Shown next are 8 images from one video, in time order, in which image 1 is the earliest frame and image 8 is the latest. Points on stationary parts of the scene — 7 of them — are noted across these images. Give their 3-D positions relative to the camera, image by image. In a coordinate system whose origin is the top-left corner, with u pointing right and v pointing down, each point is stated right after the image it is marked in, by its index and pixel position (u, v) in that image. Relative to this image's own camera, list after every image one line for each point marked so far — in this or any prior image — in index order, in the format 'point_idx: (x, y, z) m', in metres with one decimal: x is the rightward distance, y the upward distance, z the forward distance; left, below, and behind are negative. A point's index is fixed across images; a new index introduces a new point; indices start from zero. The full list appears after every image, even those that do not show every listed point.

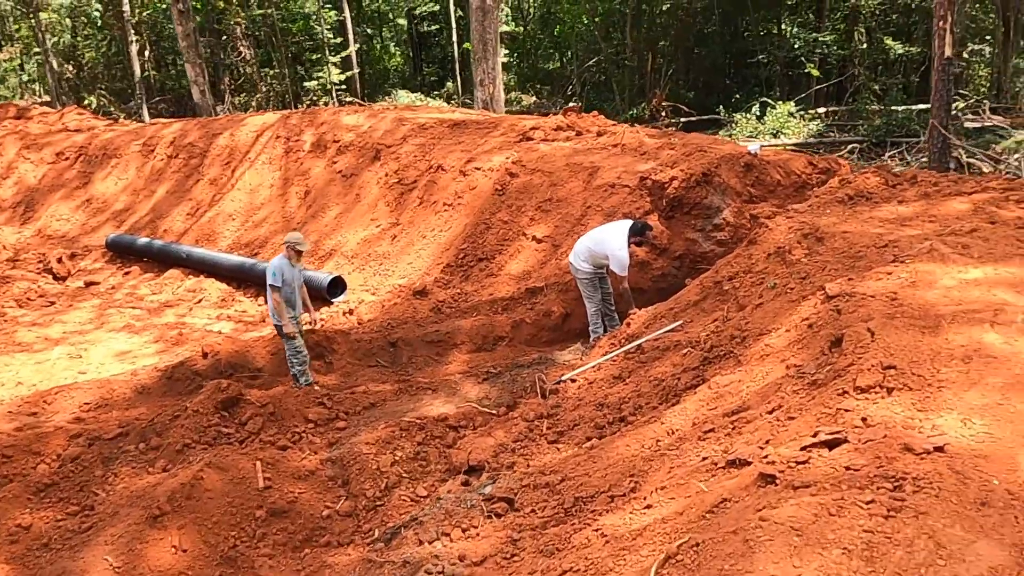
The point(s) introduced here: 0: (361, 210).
0: (-2.4, +1.2, +12.1) m
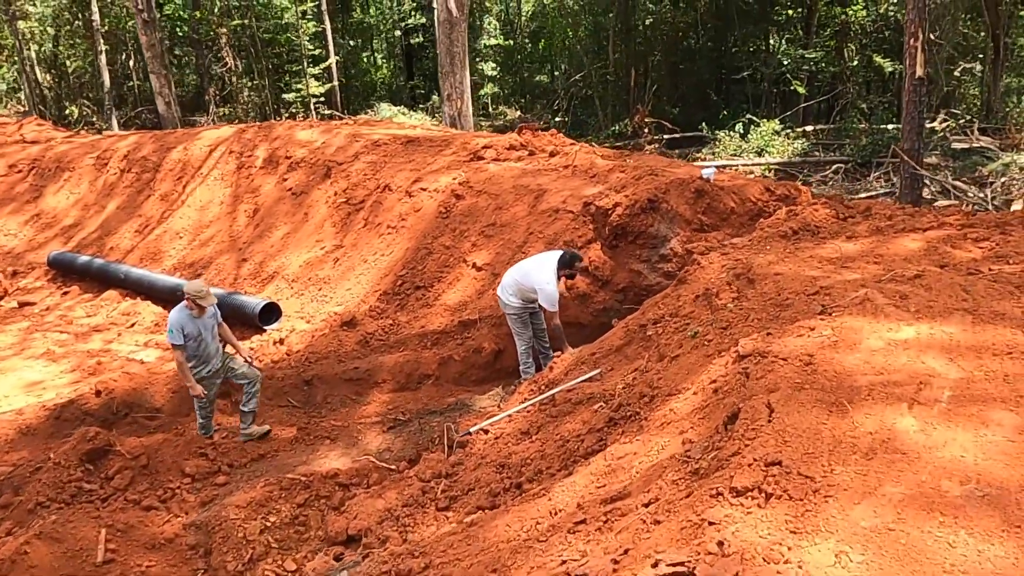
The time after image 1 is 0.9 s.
0: (-3.1, +0.9, +11.5) m
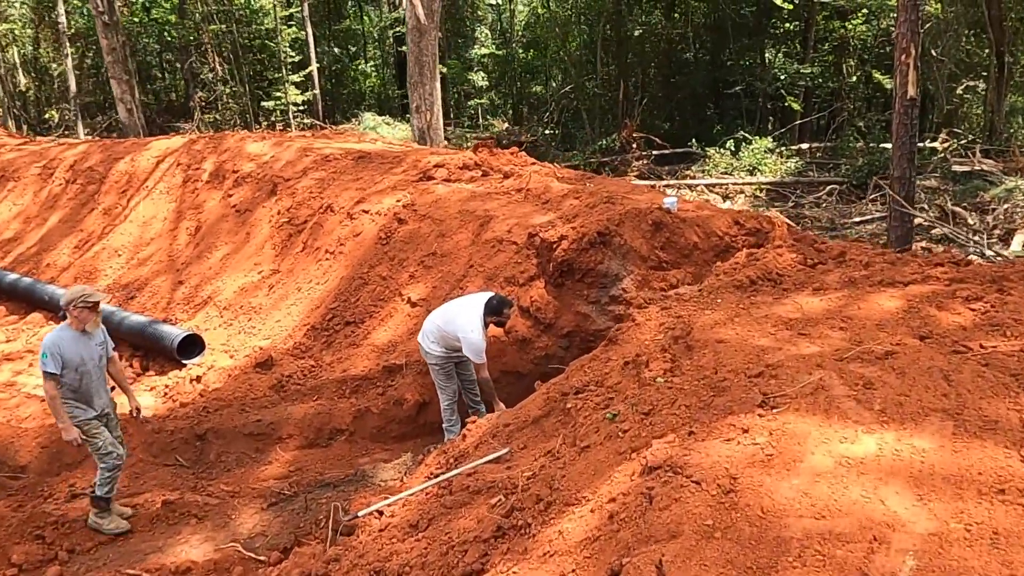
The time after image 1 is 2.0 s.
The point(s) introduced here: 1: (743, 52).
0: (-3.7, +0.5, +10.6) m
1: (+6.1, +6.2, +19.9) m
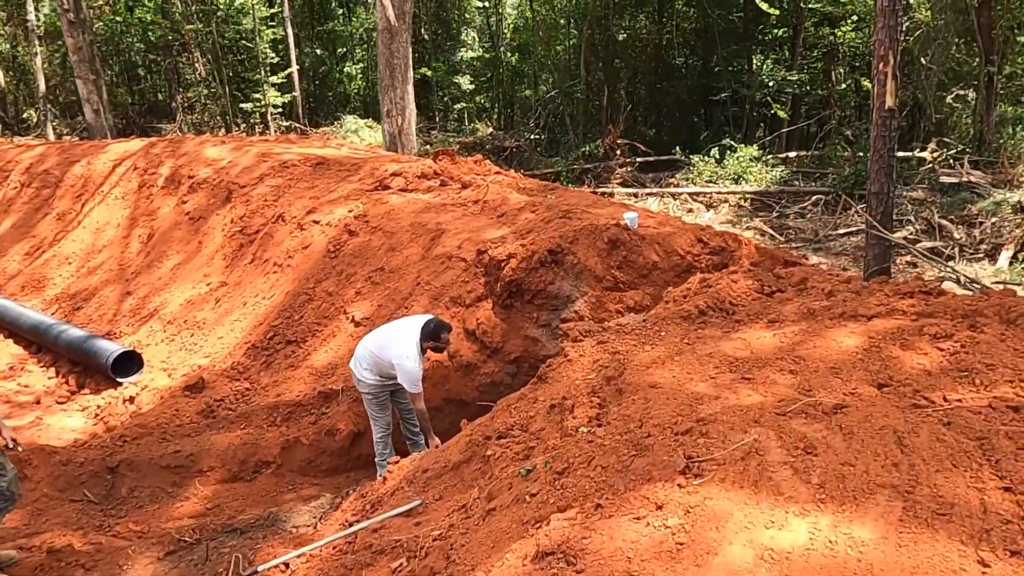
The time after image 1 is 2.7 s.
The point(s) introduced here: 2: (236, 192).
0: (-4.2, +0.3, +10.1) m
1: (+5.6, +5.9, +19.5) m
2: (-3.8, +1.3, +10.6) m
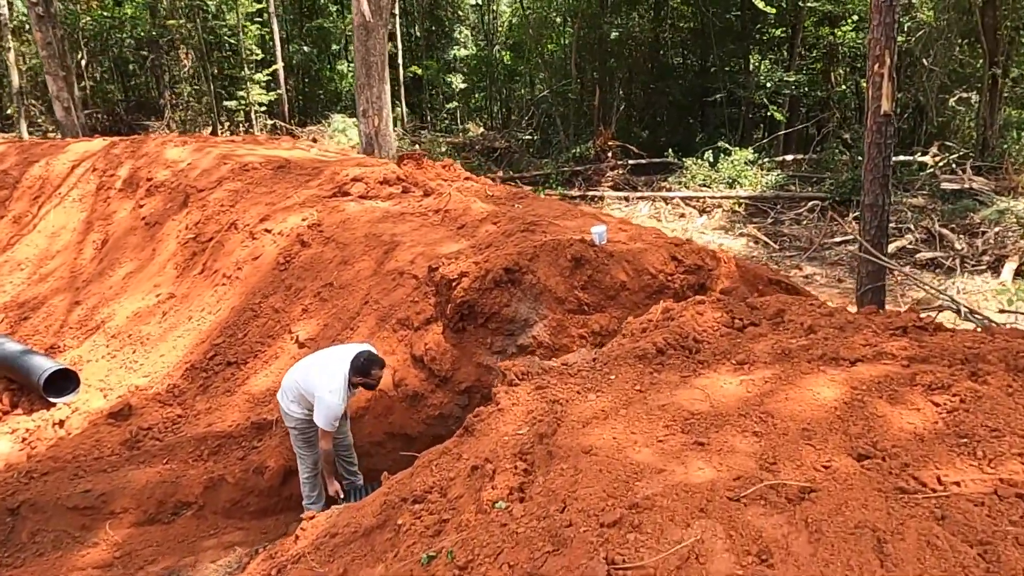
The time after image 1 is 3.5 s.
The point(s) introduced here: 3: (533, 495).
0: (-4.5, +0.2, +9.5) m
1: (+5.3, +5.7, +18.8) m
2: (-4.2, +1.2, +10.0) m
3: (+0.1, -0.8, +2.9) m
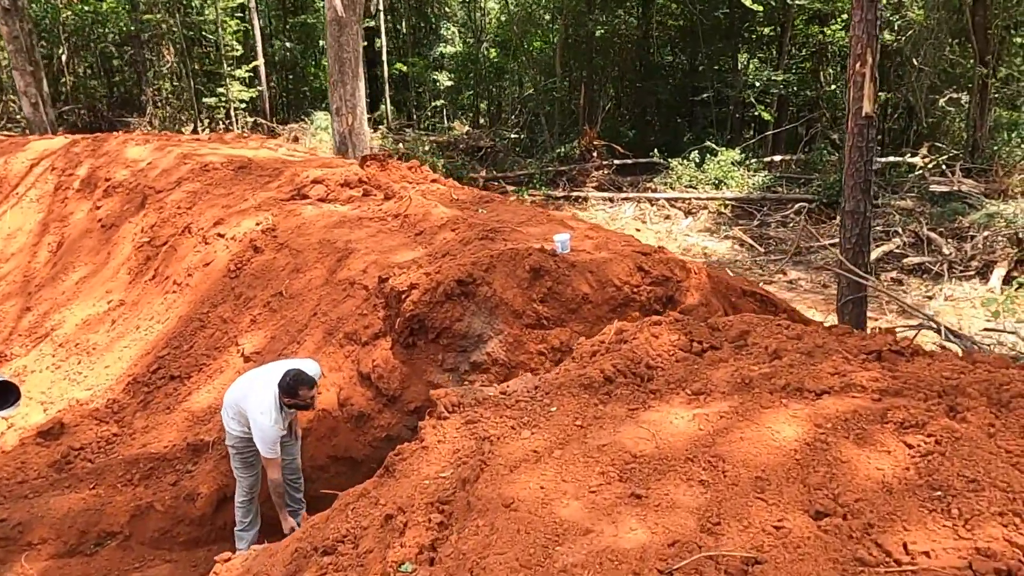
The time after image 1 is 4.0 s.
0: (-4.9, +0.1, +9.1) m
1: (+4.9, +5.6, +18.5) m
2: (-4.5, +1.1, +9.5) m
3: (-0.2, -0.9, +2.5) m
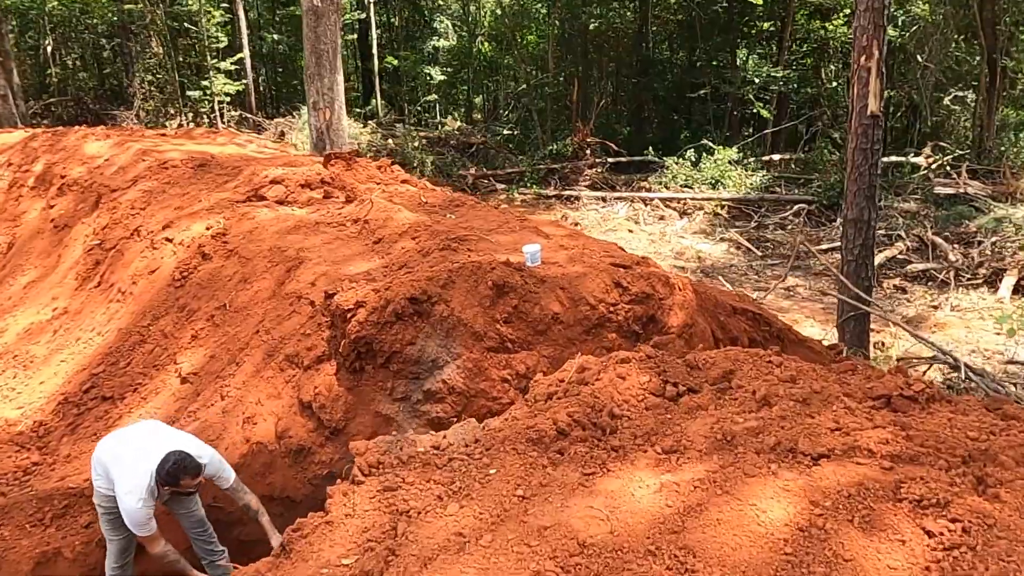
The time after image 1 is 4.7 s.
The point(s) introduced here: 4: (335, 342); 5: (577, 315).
0: (-5.1, +0.1, +8.5) m
1: (+4.7, +5.6, +17.9) m
2: (-4.8, +1.1, +8.9) m
3: (-0.5, -1.0, +1.9) m
4: (-1.1, -0.3, +4.9) m
5: (+0.4, -0.2, +4.9) m
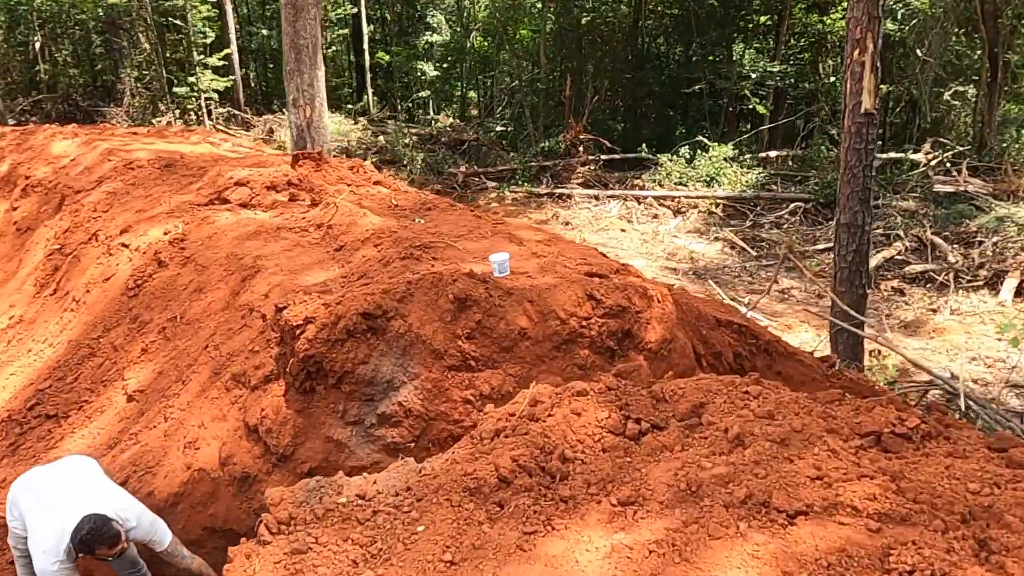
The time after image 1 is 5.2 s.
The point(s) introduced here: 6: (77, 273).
0: (-5.3, 0.0, +8.1) m
1: (+4.4, +5.6, +17.5) m
2: (-5.0, +1.0, +8.5) m
3: (-0.7, -1.1, +1.5) m
4: (-1.3, -0.4, +4.5) m
5: (+0.2, -0.3, +4.5) m
6: (-4.0, +0.1, +7.0) m
